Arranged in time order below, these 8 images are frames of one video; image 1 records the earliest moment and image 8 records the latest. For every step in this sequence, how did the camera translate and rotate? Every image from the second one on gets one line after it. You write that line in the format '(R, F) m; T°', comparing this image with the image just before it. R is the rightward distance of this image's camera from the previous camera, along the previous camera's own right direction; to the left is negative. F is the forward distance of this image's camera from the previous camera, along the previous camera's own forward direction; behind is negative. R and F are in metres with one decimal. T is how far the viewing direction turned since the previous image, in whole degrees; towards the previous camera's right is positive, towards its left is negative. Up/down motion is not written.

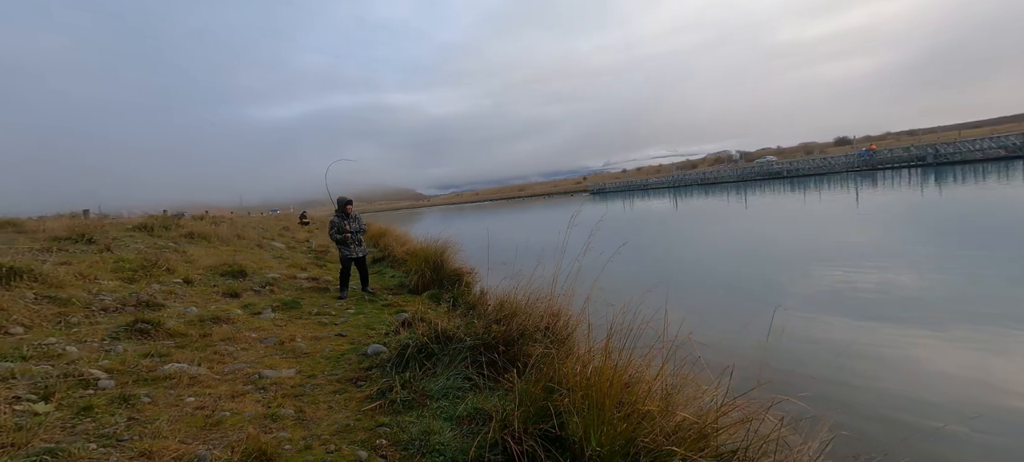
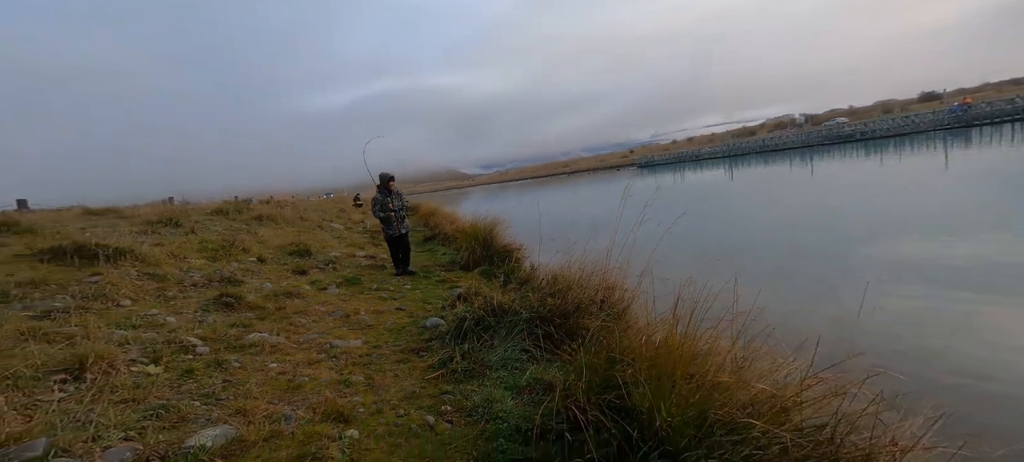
(0.0, -0.1) m; -6°
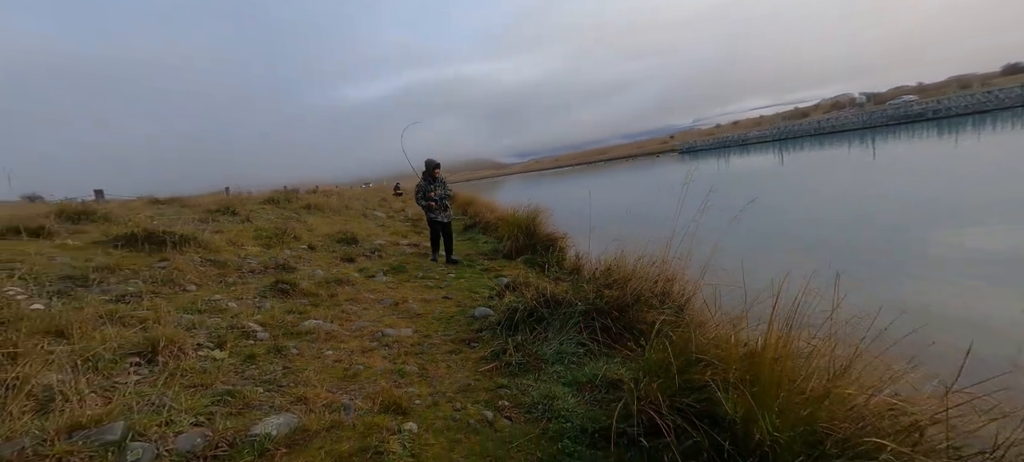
(-0.2, +0.1) m; -4°
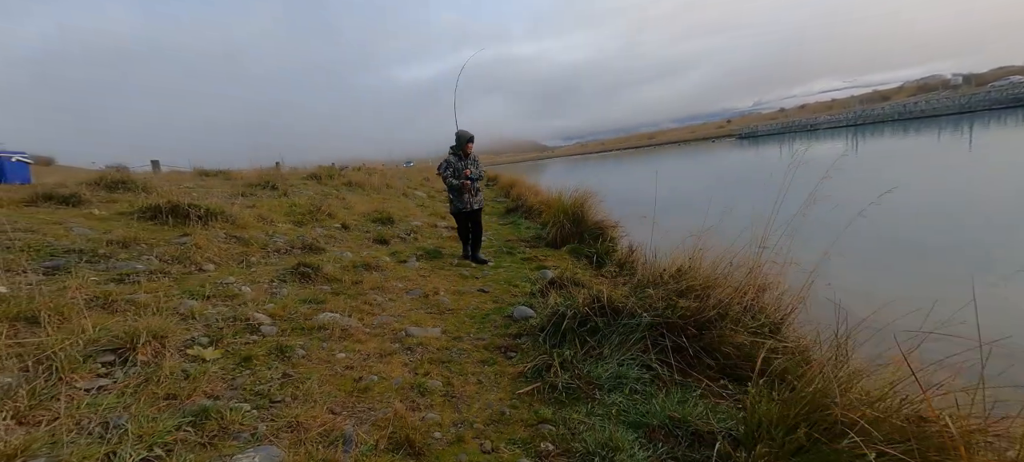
(-0.1, +0.8) m; -5°
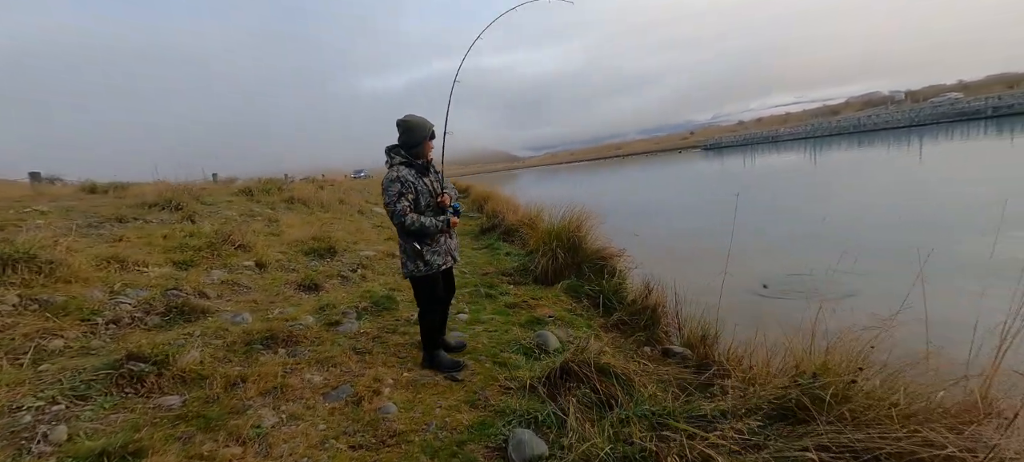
(-0.1, +2.2) m; +3°
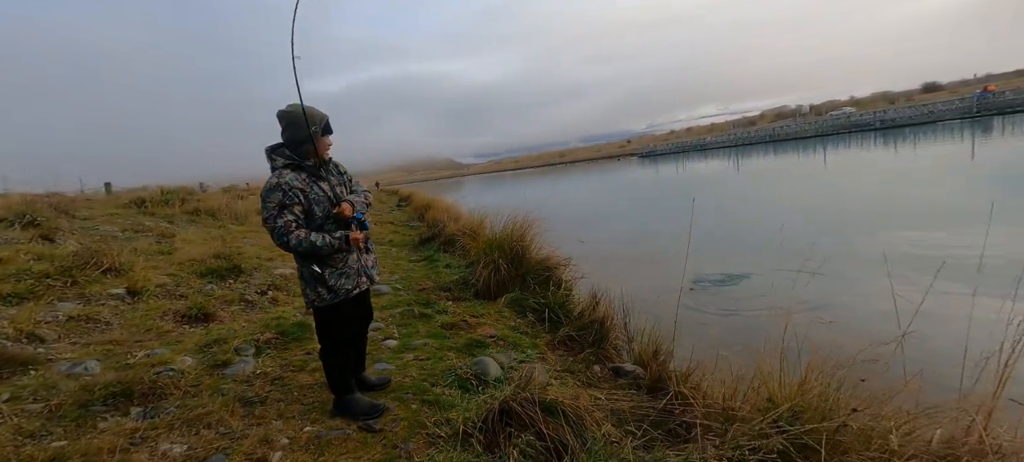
(+0.1, +0.7) m; +6°
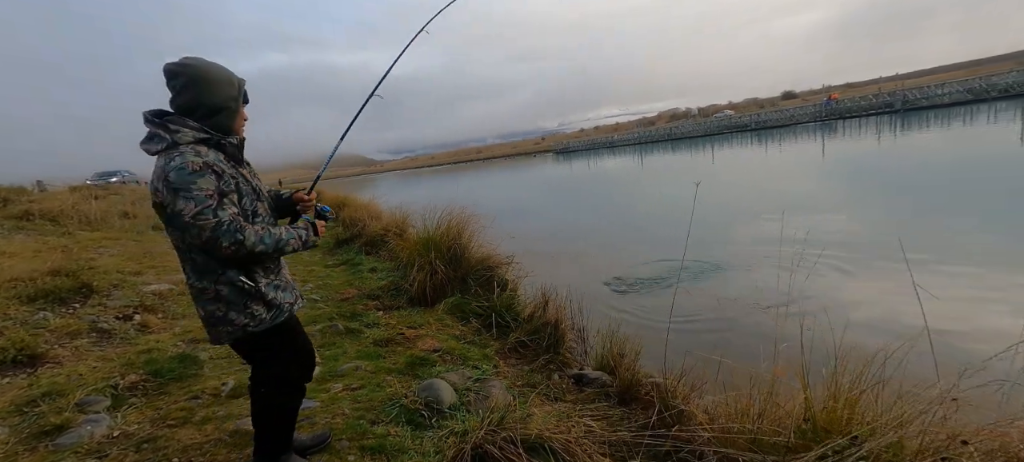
(-0.3, +0.8) m; +10°
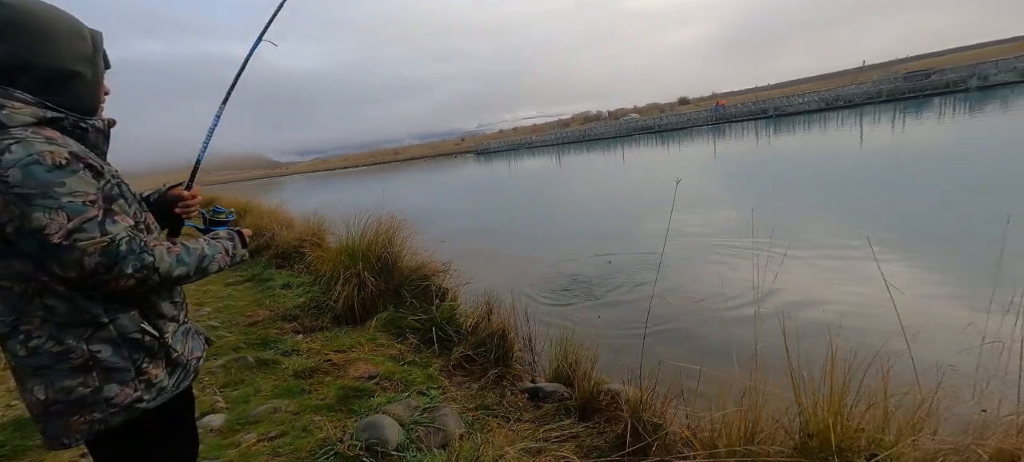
(-0.2, +0.6) m; +10°
